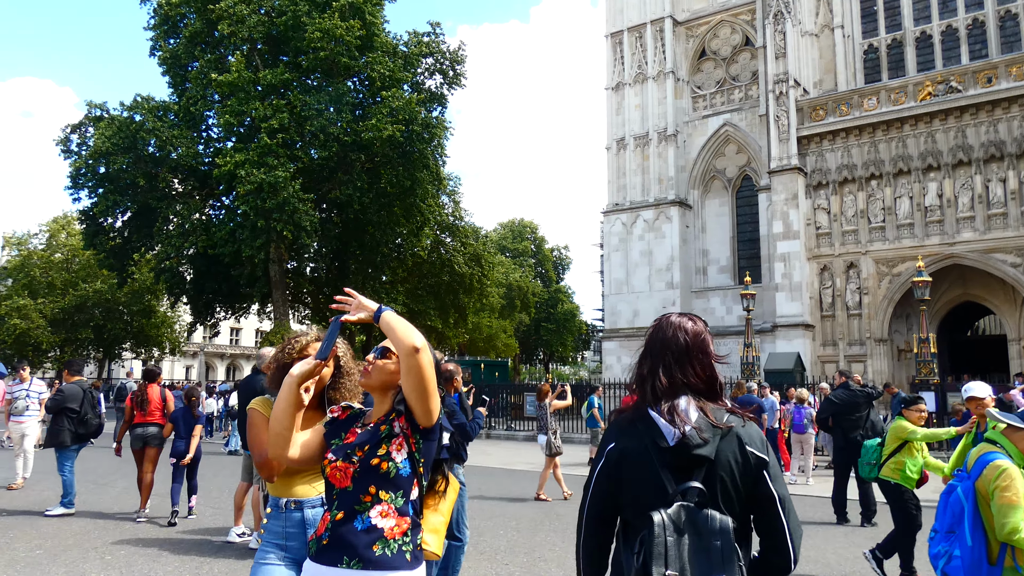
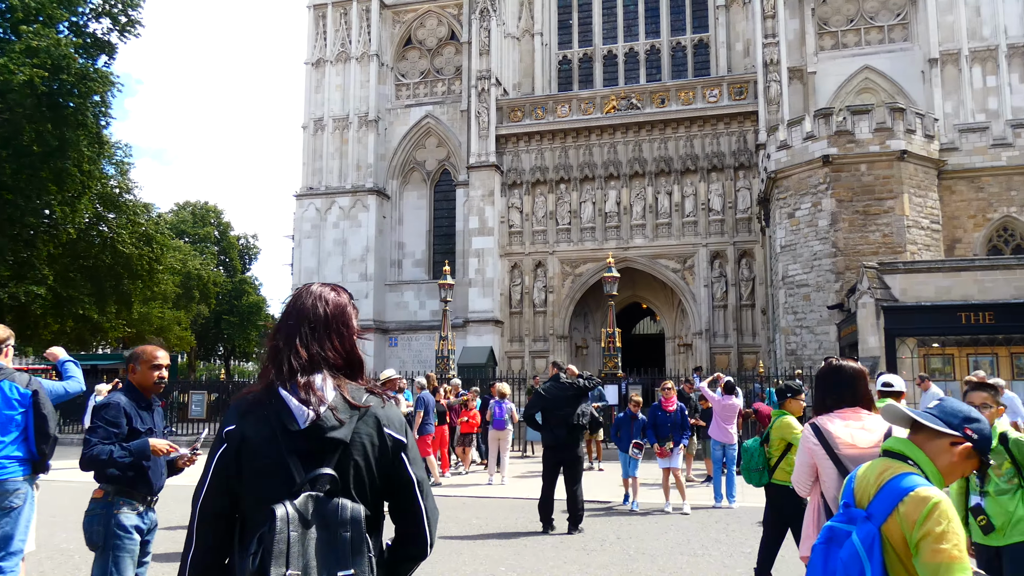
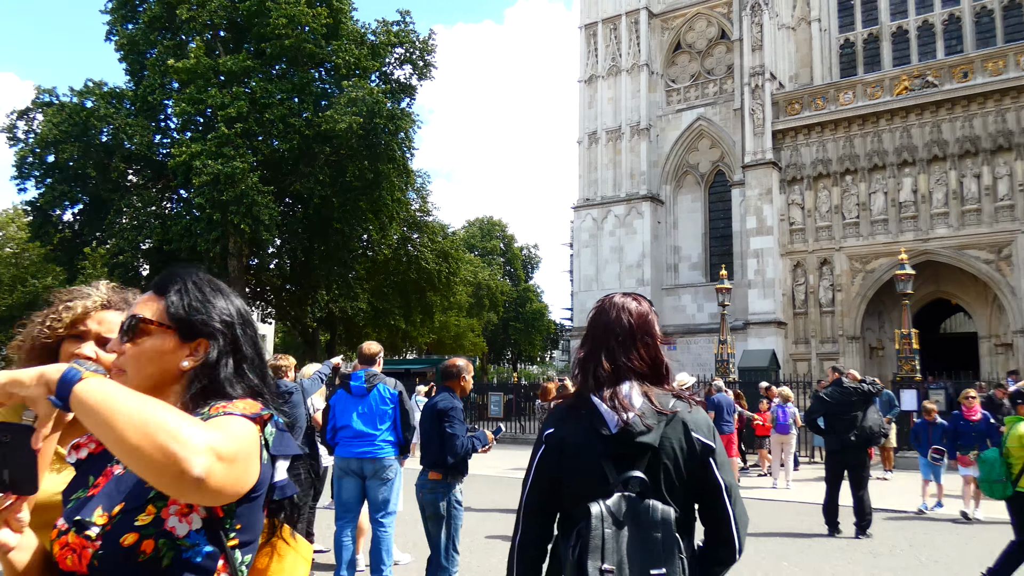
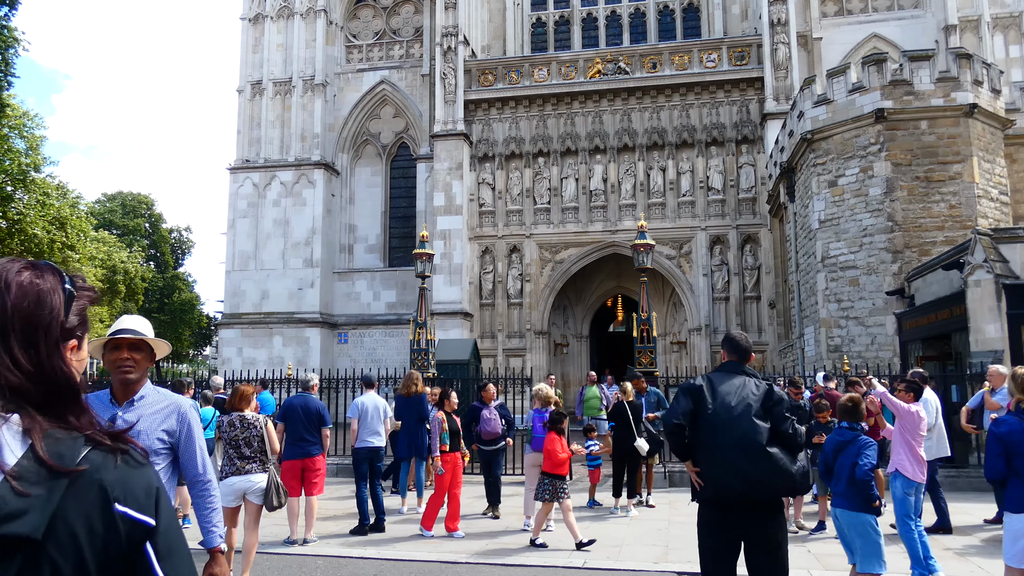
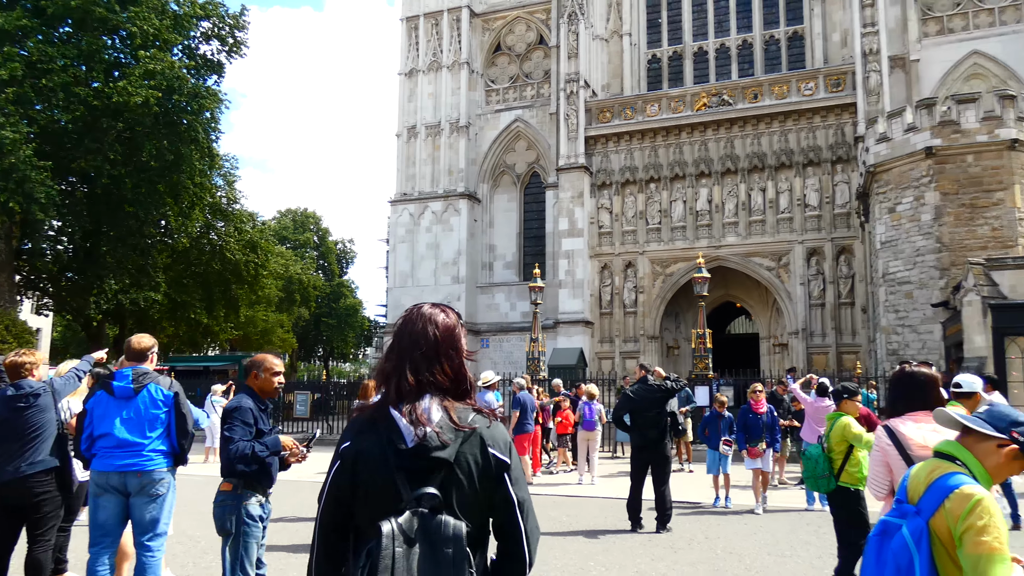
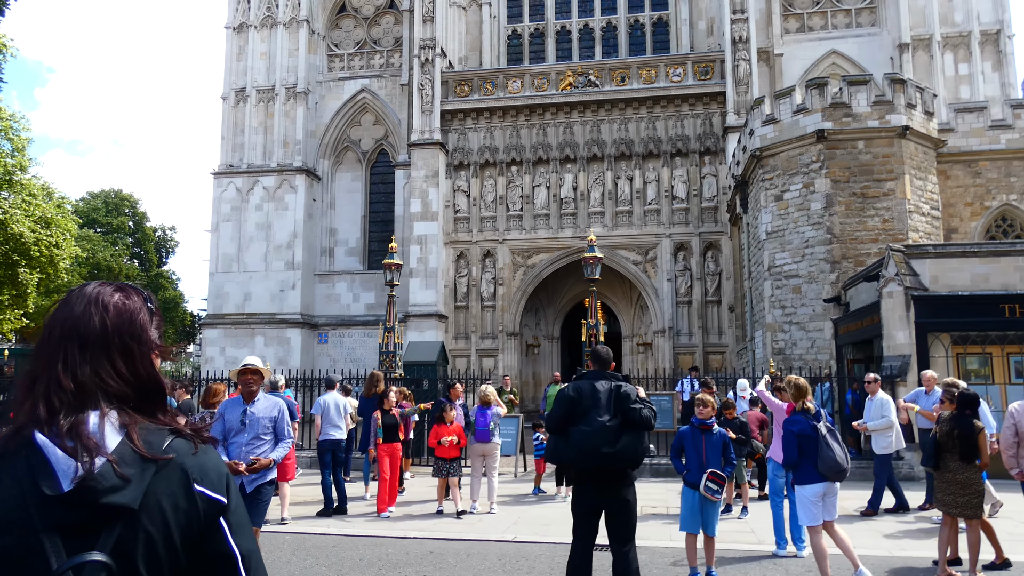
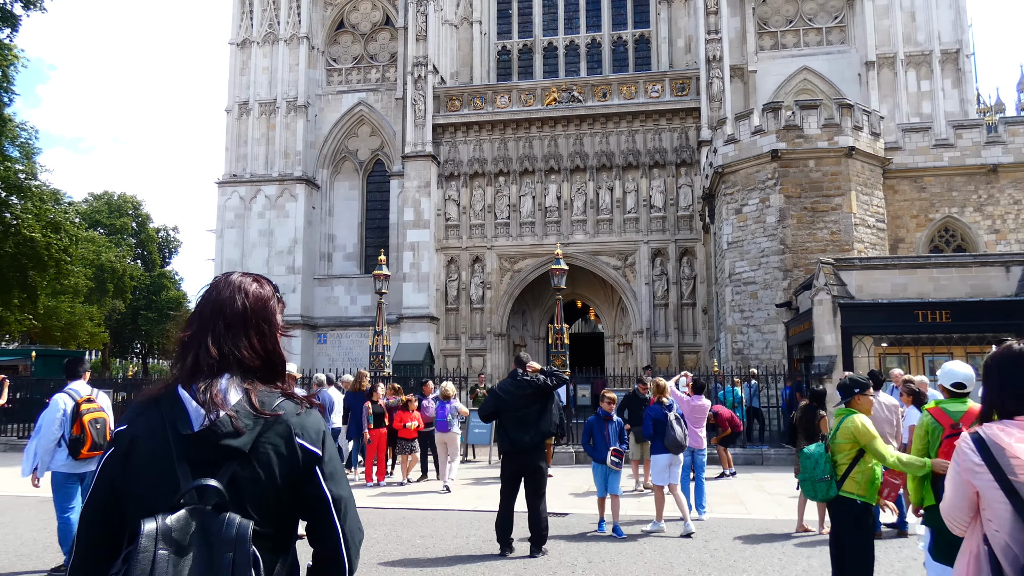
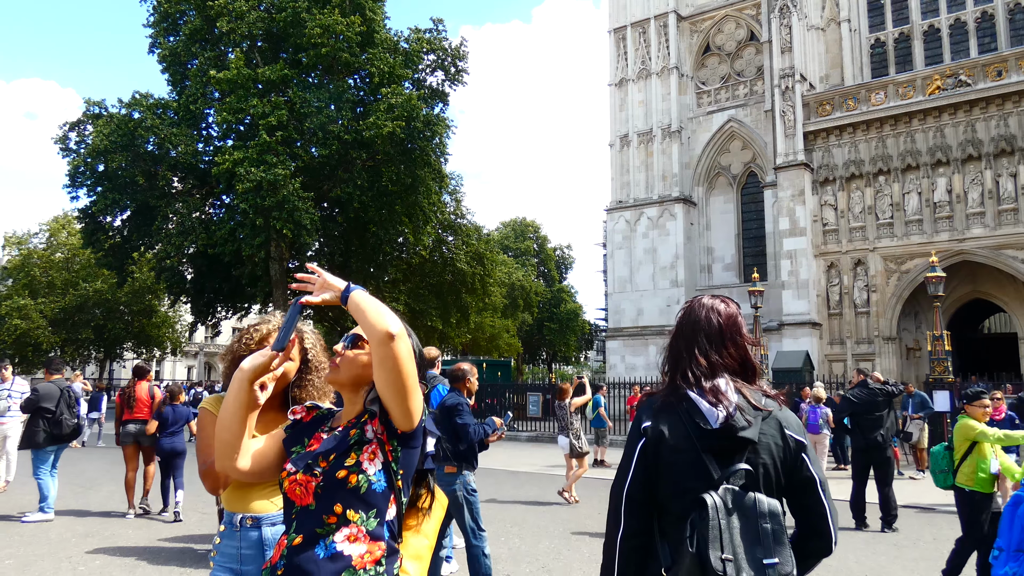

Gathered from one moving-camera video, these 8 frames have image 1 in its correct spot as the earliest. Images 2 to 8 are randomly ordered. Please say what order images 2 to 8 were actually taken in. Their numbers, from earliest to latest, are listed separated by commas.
8, 3, 5, 2, 7, 6, 4
